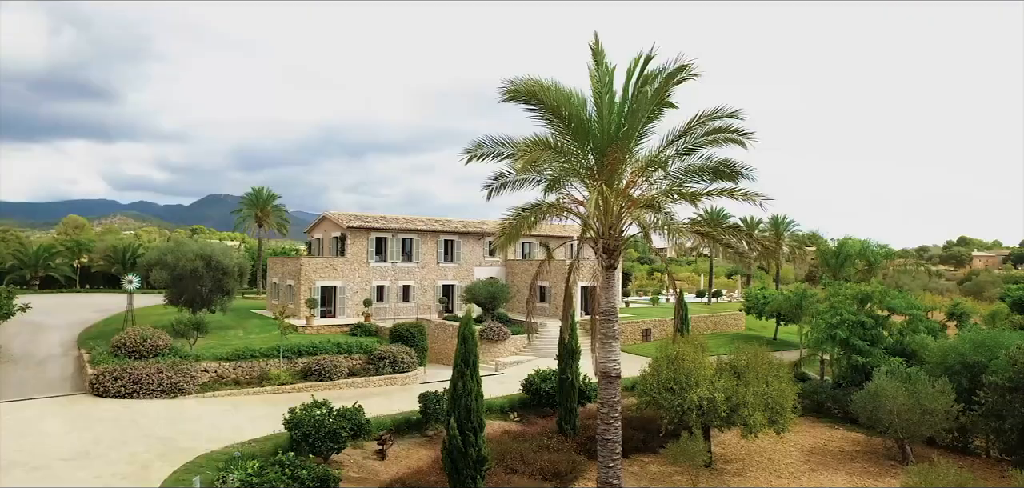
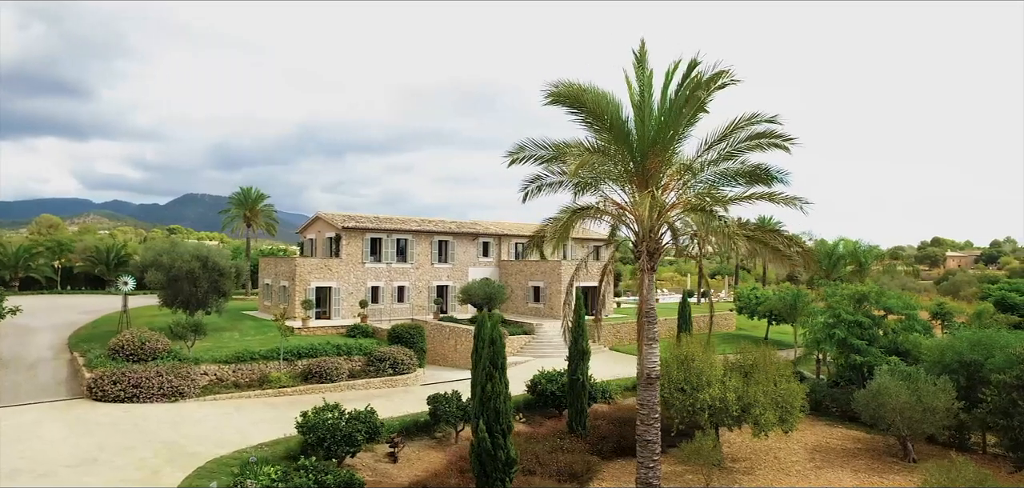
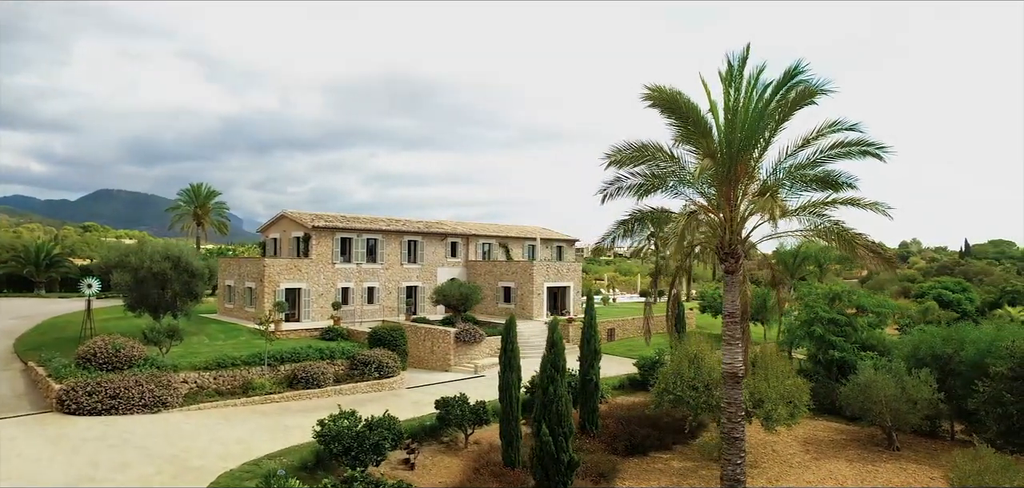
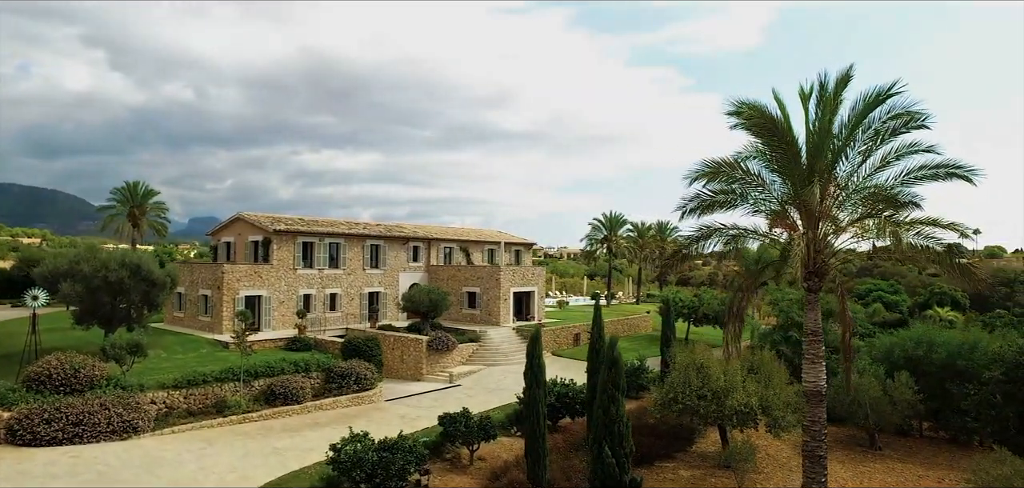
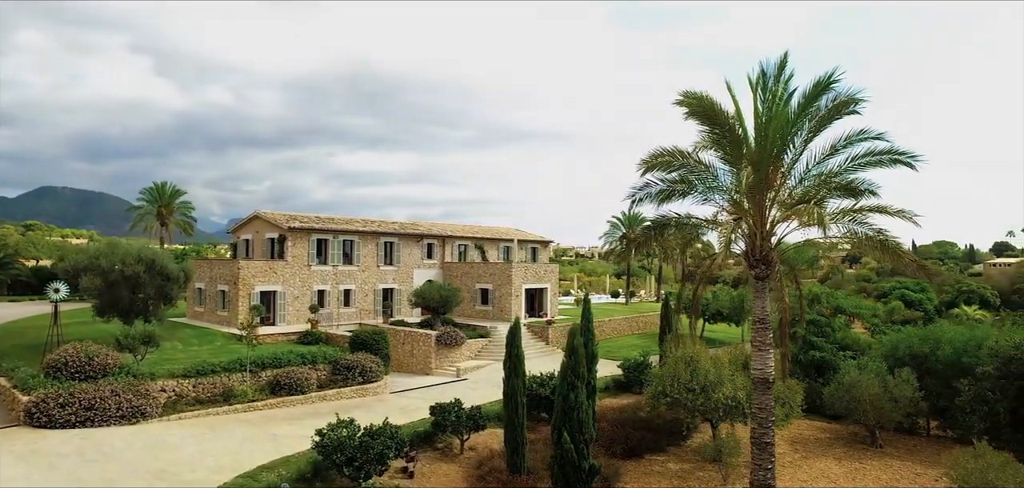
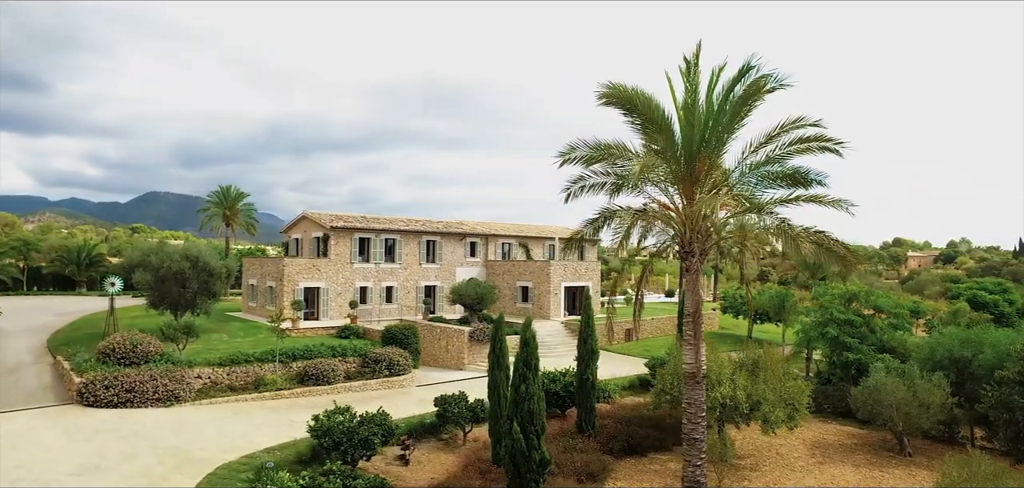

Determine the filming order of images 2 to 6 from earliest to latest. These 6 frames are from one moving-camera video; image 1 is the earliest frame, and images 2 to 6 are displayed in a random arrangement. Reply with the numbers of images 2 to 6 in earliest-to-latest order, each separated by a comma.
2, 6, 3, 5, 4
